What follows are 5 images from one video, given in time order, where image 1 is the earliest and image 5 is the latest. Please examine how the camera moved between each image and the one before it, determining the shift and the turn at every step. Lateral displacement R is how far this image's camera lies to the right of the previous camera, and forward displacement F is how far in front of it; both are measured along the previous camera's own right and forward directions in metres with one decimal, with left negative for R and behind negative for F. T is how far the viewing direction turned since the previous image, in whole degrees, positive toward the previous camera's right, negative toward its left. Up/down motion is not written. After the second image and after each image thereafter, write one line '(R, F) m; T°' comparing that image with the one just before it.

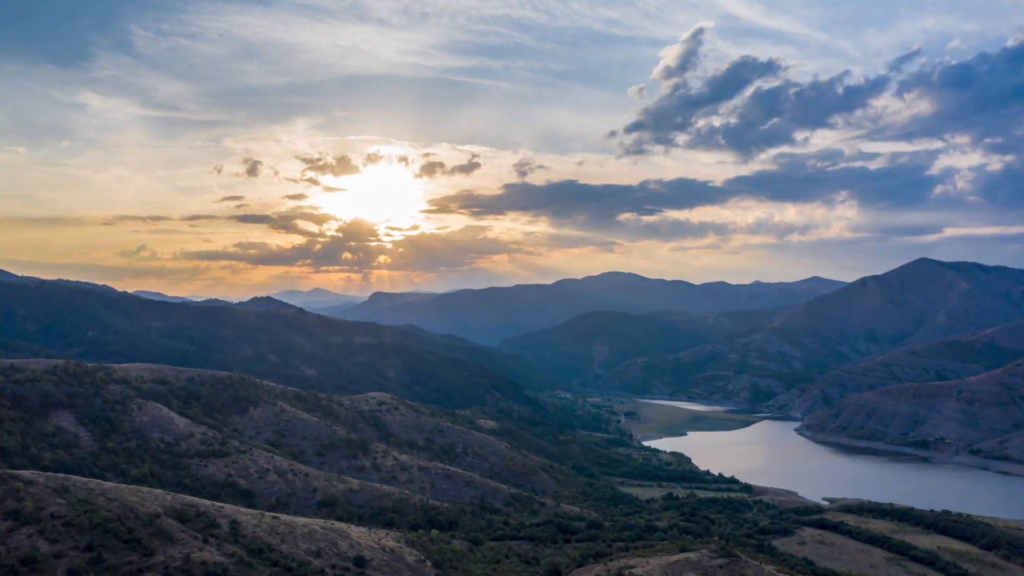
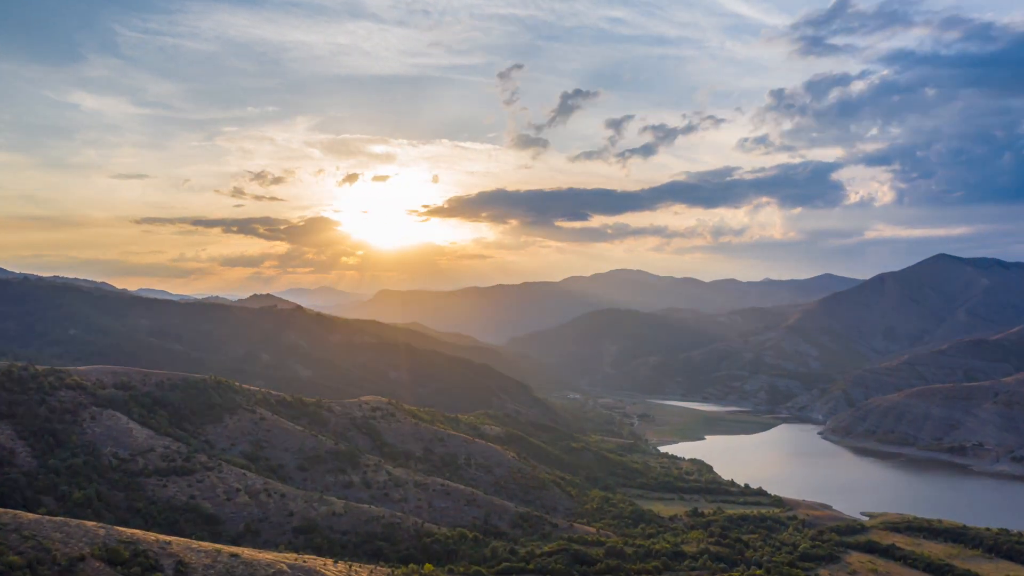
(0.0, +5.8) m; -1°
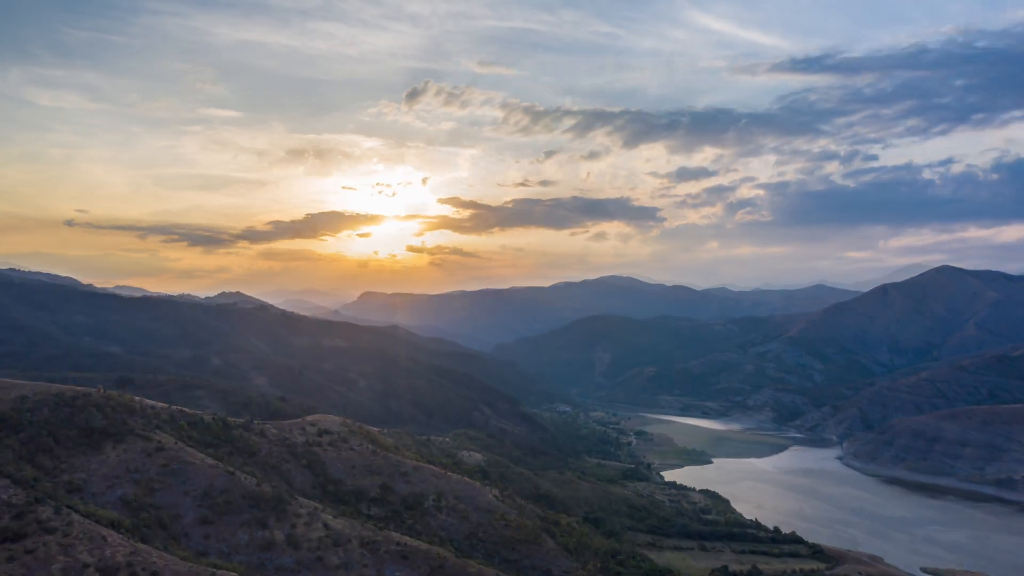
(+0.1, +11.5) m; +1°
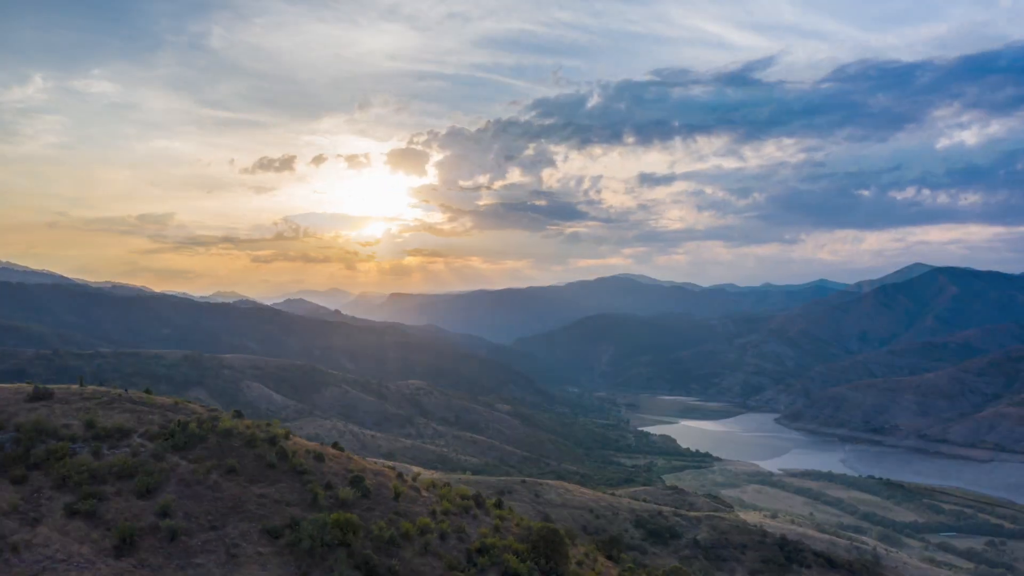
(+0.4, -32.3) m; -1°
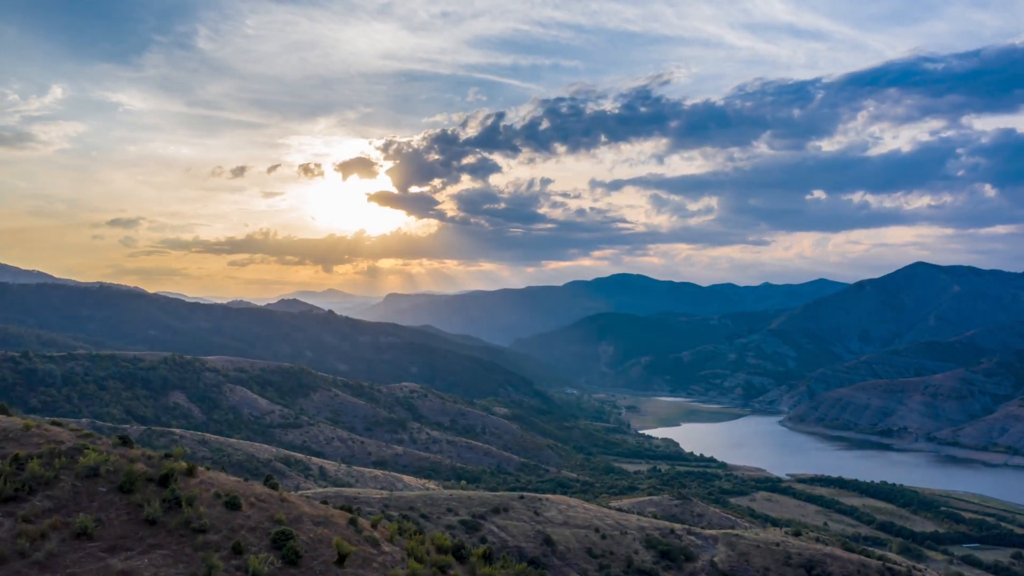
(+0.1, +3.0) m; 0°
